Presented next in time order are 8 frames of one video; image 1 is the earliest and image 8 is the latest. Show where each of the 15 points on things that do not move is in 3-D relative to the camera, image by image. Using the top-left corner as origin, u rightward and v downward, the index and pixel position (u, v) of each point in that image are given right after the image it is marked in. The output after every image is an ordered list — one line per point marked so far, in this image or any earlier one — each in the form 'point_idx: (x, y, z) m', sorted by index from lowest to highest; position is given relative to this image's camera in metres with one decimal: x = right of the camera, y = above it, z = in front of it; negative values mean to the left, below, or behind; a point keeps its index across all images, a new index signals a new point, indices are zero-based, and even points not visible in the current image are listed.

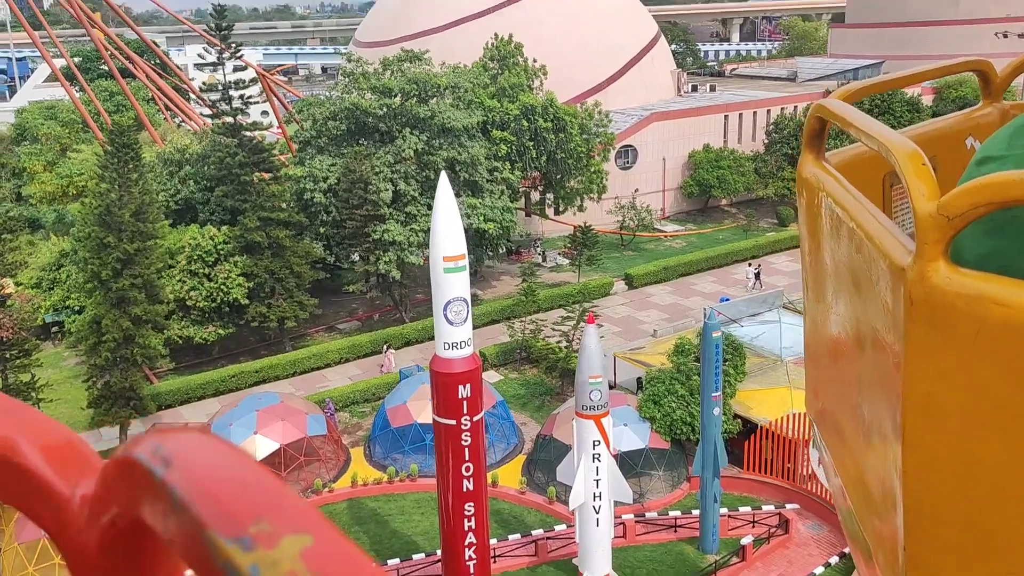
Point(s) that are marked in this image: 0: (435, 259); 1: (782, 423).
0: (-1.2, +0.5, +15.0) m
1: (+5.8, -2.8, +19.4) m
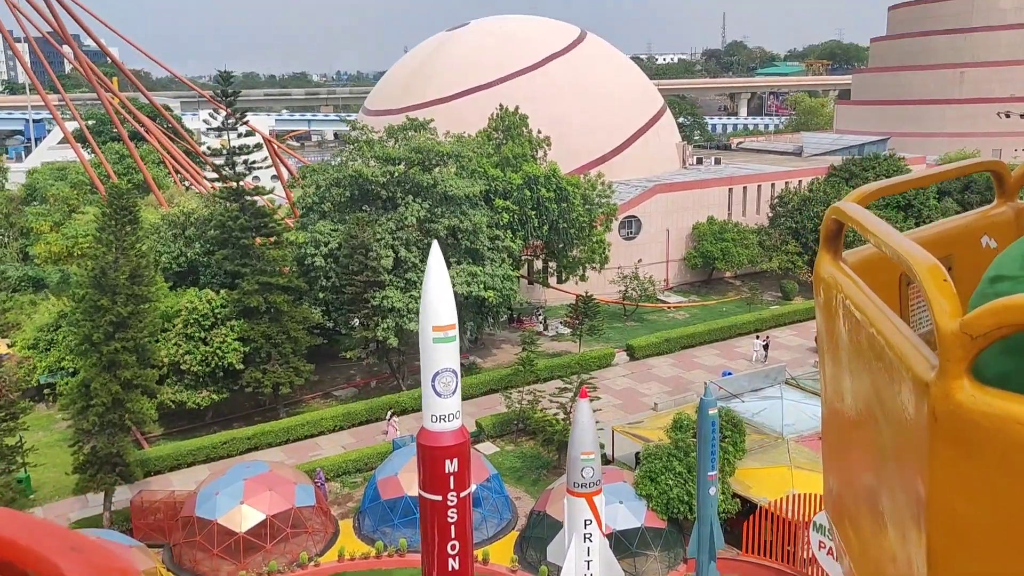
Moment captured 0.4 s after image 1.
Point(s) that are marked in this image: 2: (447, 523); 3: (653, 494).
0: (-1.4, -0.6, +14.8) m
1: (+5.7, -4.4, +18.8) m
2: (-1.0, -3.8, +14.8) m
3: (+3.2, -4.6, +20.6) m
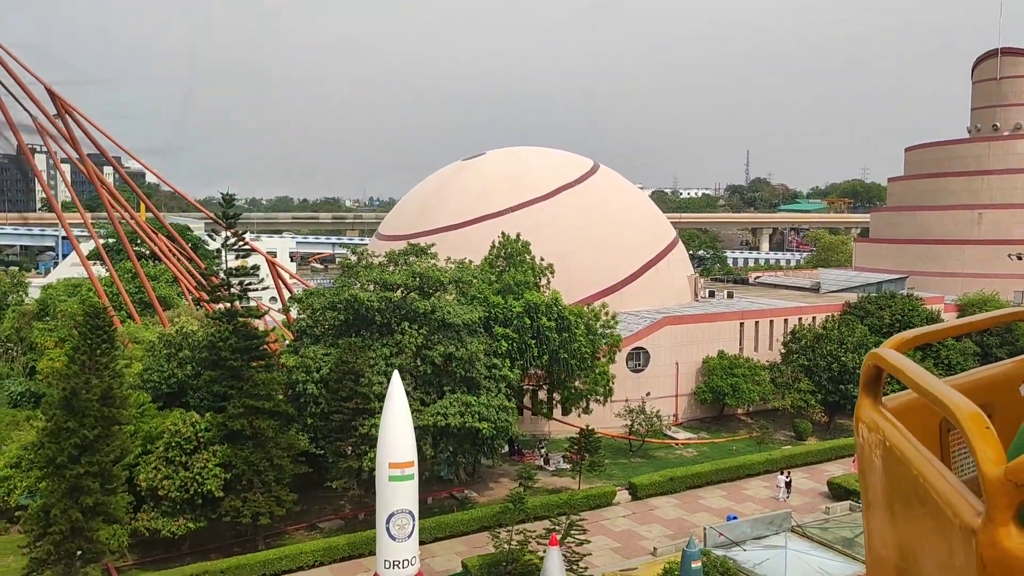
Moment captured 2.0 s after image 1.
0: (-2.0, -2.7, +13.9) m
1: (+5.1, -7.1, +17.1) m
2: (-1.7, -5.8, +13.4) m
3: (+2.6, -7.5, +18.9) m
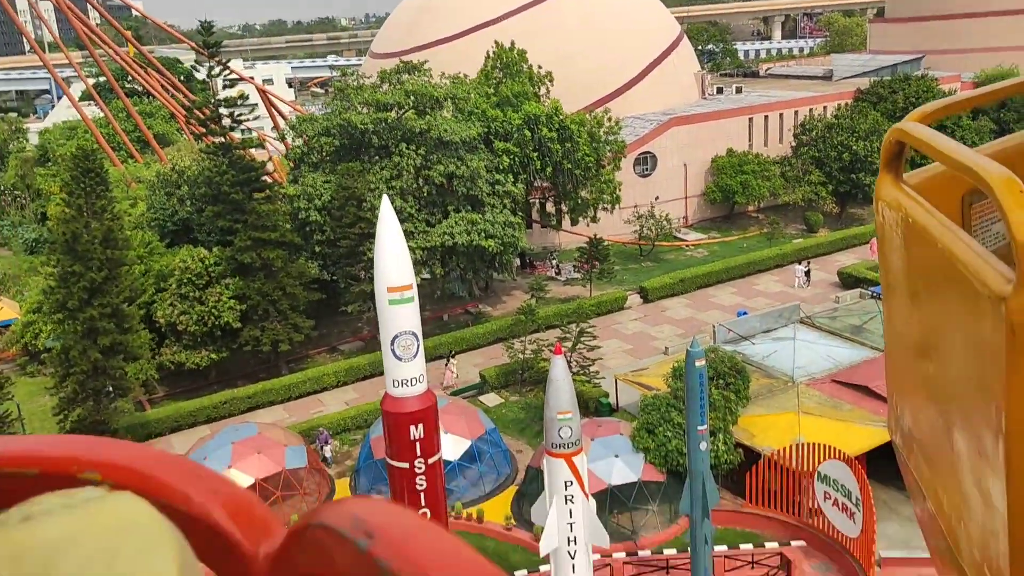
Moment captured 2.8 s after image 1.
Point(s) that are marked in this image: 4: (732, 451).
0: (-2.0, 0.0, +13.9) m
1: (+5.4, -3.2, +17.8) m
2: (-1.5, -3.1, +14.1) m
3: (+3.0, -3.4, +19.7) m
4: (+4.7, -3.5, +19.6) m
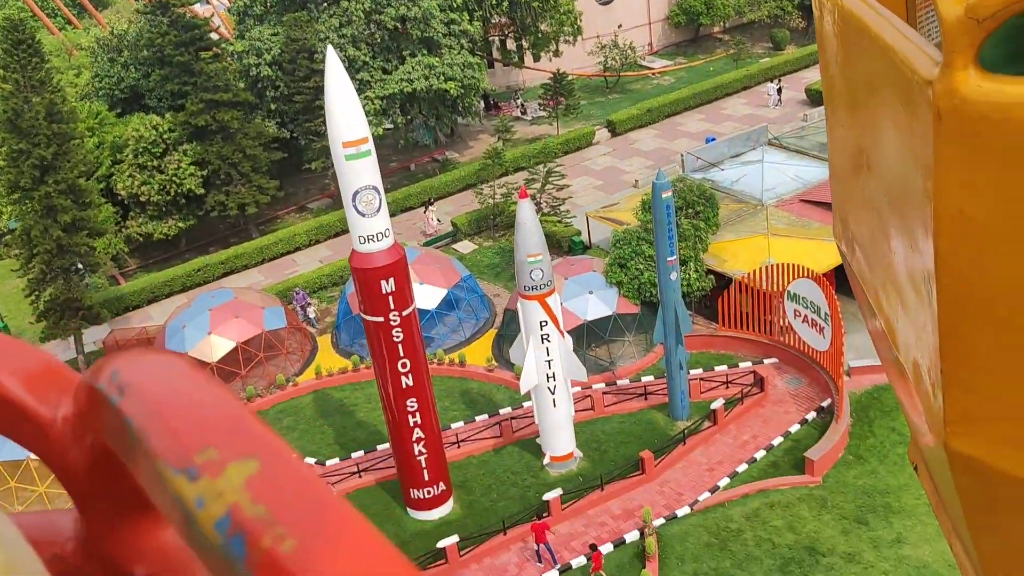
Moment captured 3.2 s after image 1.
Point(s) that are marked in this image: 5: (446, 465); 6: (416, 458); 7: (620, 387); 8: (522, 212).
0: (-2.6, +2.1, +13.5) m
1: (+4.8, +0.2, +18.1) m
2: (-1.9, -0.9, +14.3) m
3: (+2.4, +0.2, +19.9) m
4: (+4.2, +0.2, +19.9) m
5: (-1.1, -2.9, +15.3) m
6: (-1.5, -2.7, +14.9) m
7: (+2.2, -2.0, +19.0) m
8: (+0.2, +1.2, +14.8) m
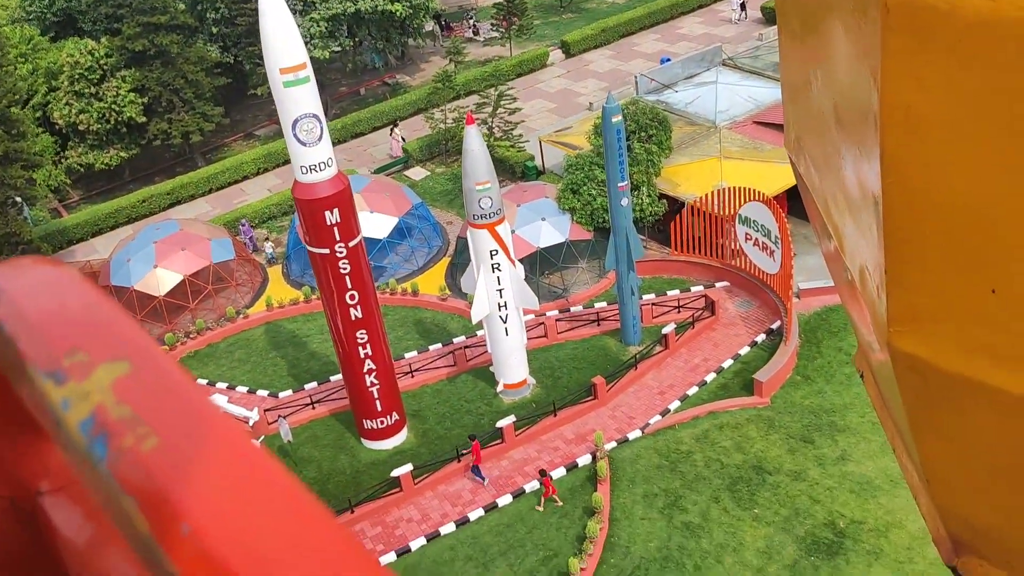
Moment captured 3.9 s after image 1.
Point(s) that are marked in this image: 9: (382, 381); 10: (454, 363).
0: (-3.4, +3.1, +13.1) m
1: (+3.9, +1.7, +18.0) m
2: (-2.7, +0.2, +14.0) m
3: (+1.4, +1.8, +19.8) m
4: (+3.1, +1.8, +19.8) m
5: (-1.9, -1.8, +15.2) m
6: (-2.3, -1.6, +14.8) m
7: (+1.3, -0.5, +19.1) m
8: (-0.7, +2.3, +14.5) m
9: (-2.1, -1.5, +14.8) m
10: (-1.1, -1.4, +17.5) m
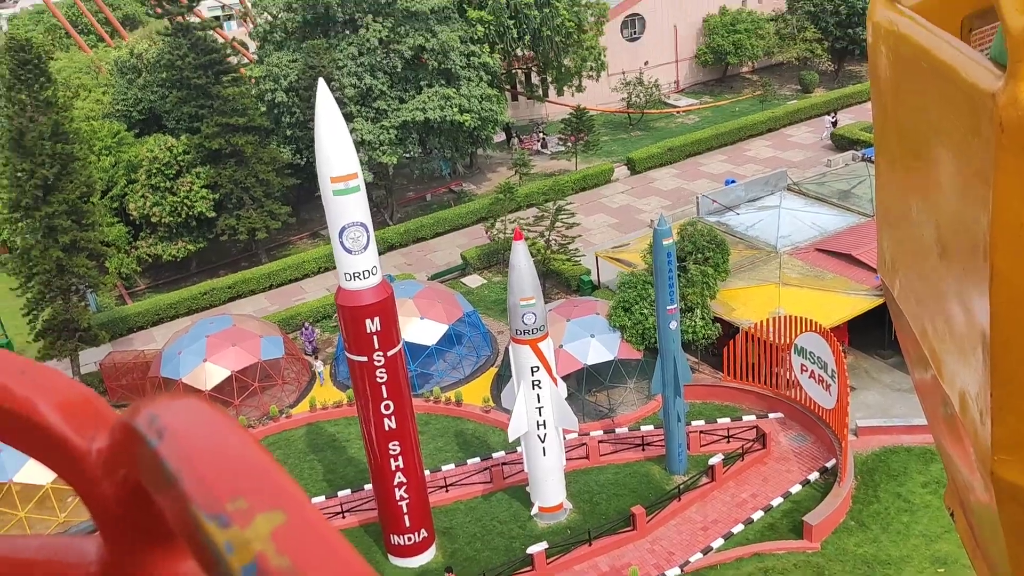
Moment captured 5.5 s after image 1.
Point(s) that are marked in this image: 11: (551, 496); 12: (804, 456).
0: (-2.7, +1.6, +13.2) m
1: (+4.8, -0.7, +17.5) m
2: (-2.1, -1.5, +13.8) m
3: (+2.4, -0.8, +19.4) m
4: (+4.2, -0.8, +19.3) m
5: (-1.3, -3.6, +14.7) m
6: (-1.8, -3.4, +14.4) m
7: (+2.1, -2.9, +18.4) m
8: (0.0, +0.5, +14.3) m
9: (-1.6, -3.2, +14.4) m
10: (-0.4, -3.5, +17.0) m
11: (+0.6, -3.5, +15.5) m
12: (+5.5, -3.2, +17.4) m
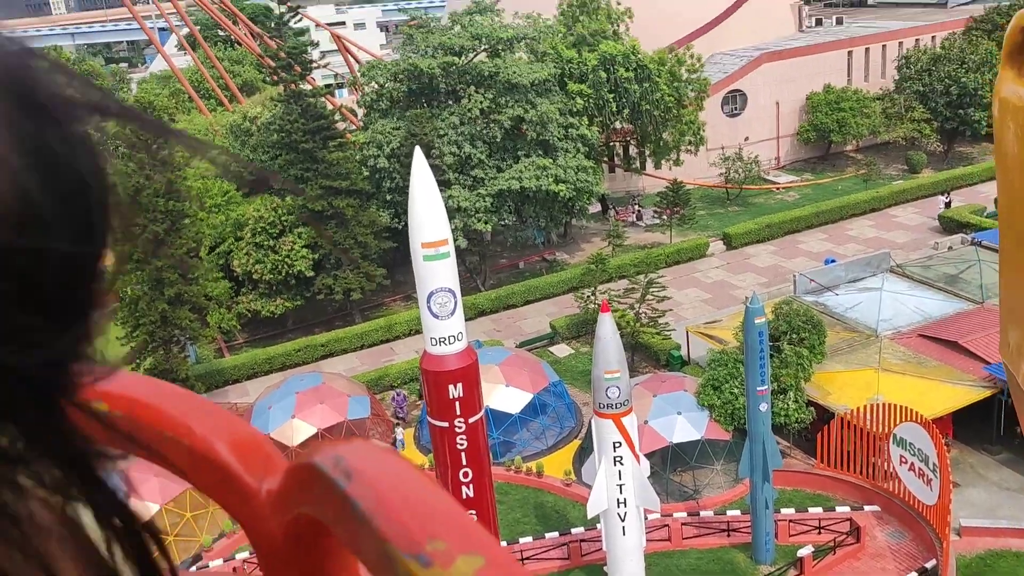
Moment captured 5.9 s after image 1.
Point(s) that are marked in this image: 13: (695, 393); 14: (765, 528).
0: (-1.4, +0.6, +13.4) m
1: (+6.3, -2.3, +16.7) m
2: (-0.9, -2.4, +13.8) m
3: (+4.2, -2.4, +18.8) m
4: (+5.9, -2.5, +18.6) m
5: (-0.2, -4.7, +14.4) m
6: (-0.7, -4.4, +14.2) m
7: (+3.6, -4.4, +17.8) m
8: (+1.4, -0.6, +14.2) m
9: (-0.4, -4.3, +14.2) m
10: (+1.0, -4.8, +16.6) m
11: (+1.9, -4.7, +15.0) m
12: (+6.9, -4.7, +16.4) m
13: (+3.9, -2.3, +19.8) m
14: (+4.2, -4.1, +15.7) m
